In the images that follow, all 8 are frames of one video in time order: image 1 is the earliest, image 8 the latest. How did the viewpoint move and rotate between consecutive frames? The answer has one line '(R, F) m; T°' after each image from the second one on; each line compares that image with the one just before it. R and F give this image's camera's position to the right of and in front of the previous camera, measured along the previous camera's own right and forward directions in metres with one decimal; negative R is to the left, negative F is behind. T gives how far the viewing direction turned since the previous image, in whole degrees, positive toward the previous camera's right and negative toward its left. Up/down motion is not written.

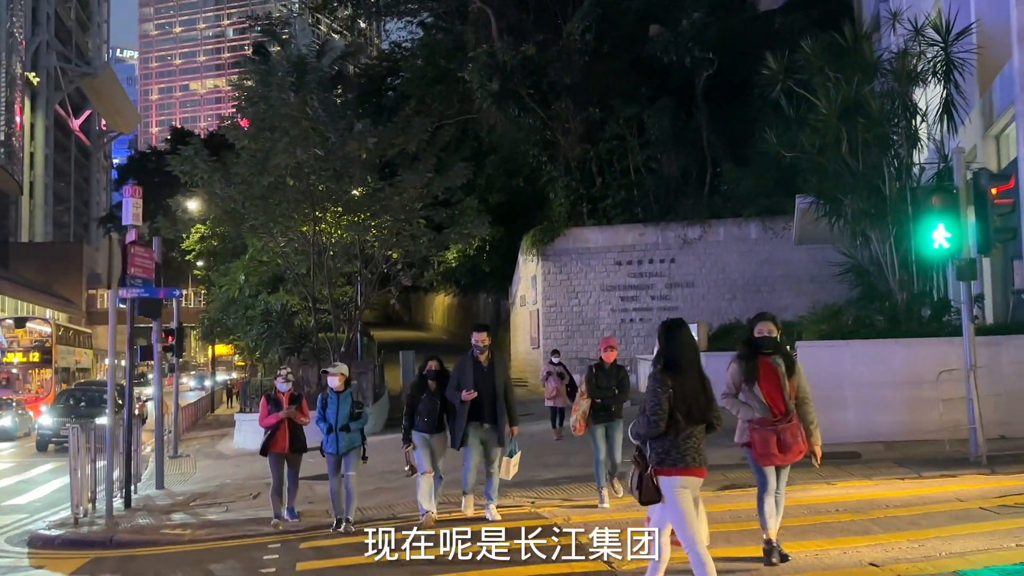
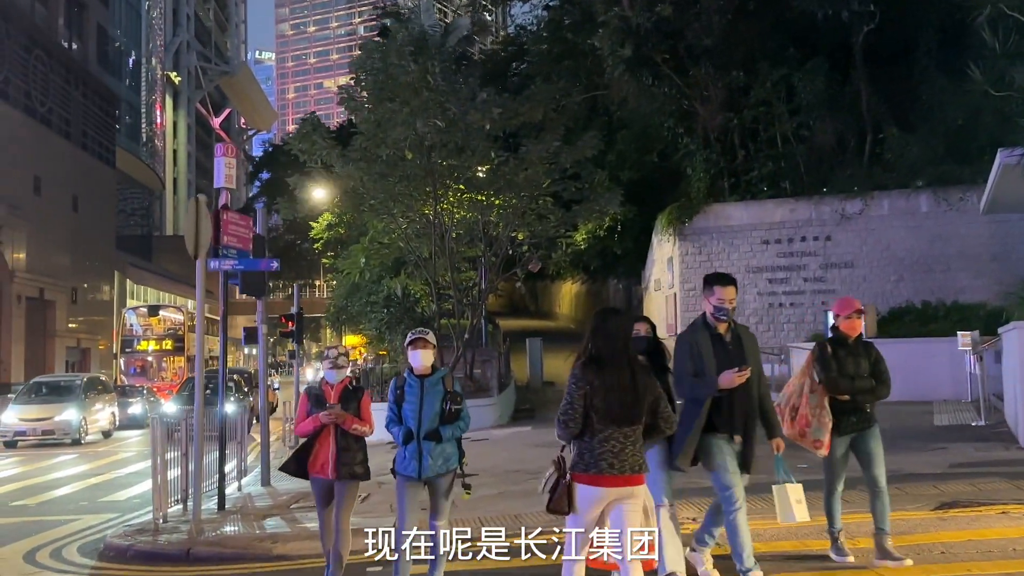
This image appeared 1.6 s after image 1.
(-0.2, +1.8) m; -8°
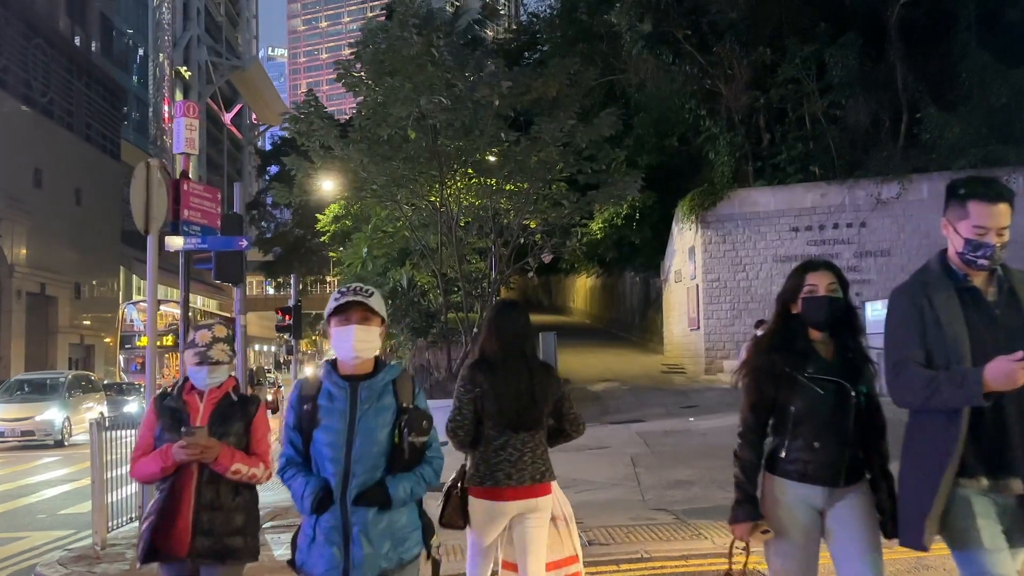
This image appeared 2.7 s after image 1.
(0.0, +1.4) m; -1°
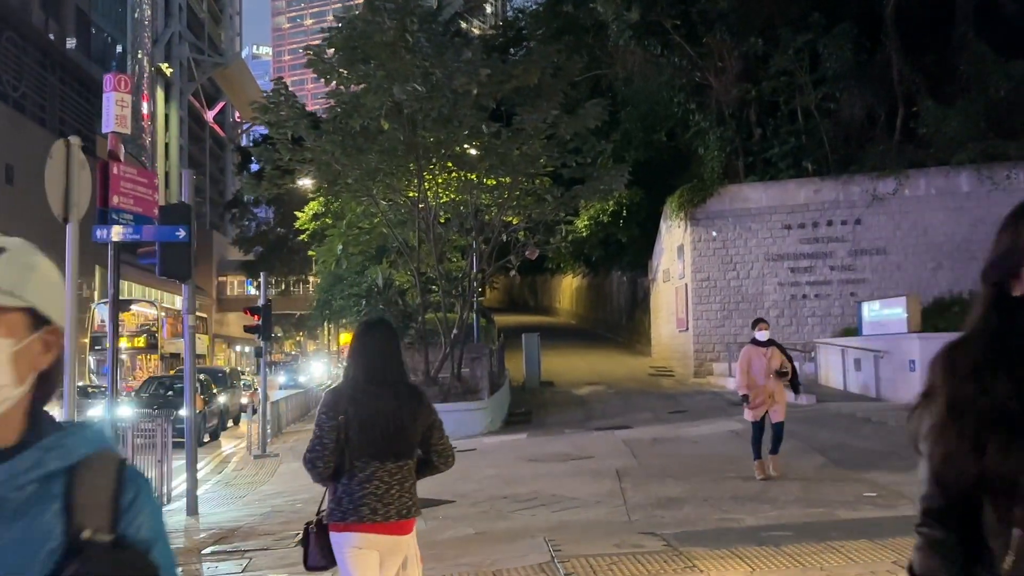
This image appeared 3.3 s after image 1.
(+0.1, +0.9) m; +1°
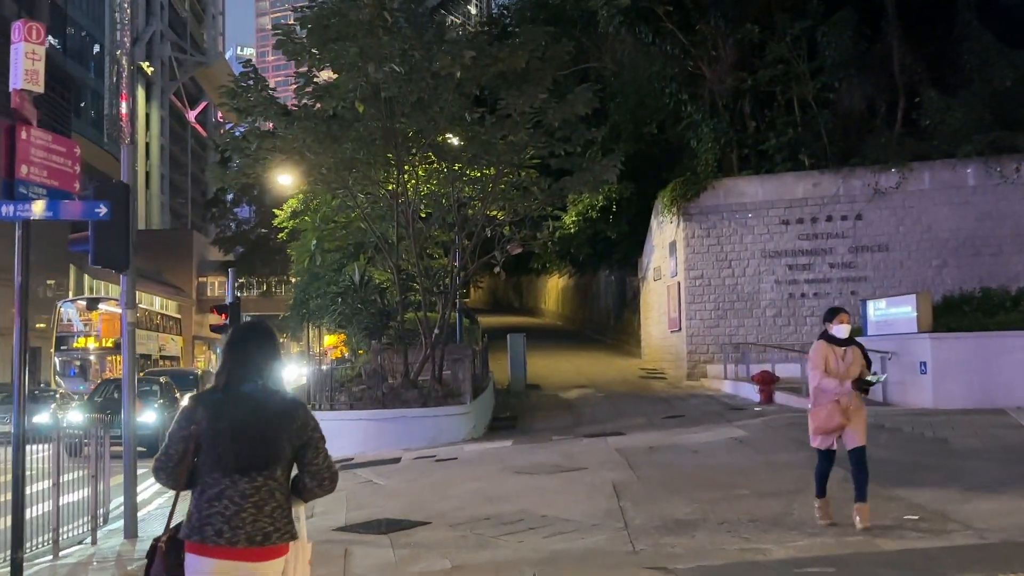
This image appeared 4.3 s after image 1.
(0.0, +1.1) m; +1°
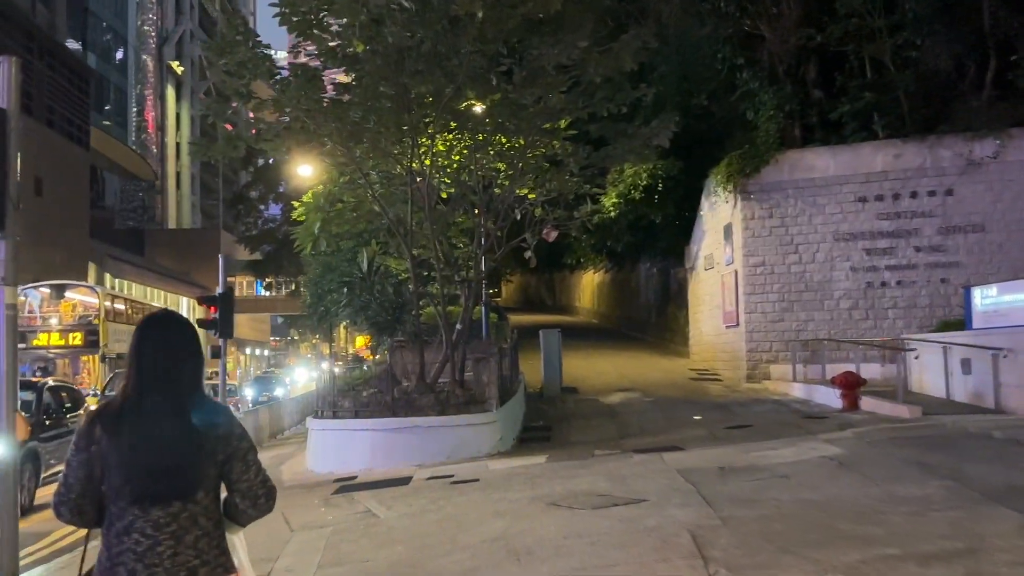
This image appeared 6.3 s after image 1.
(0.0, +2.5) m; -2°
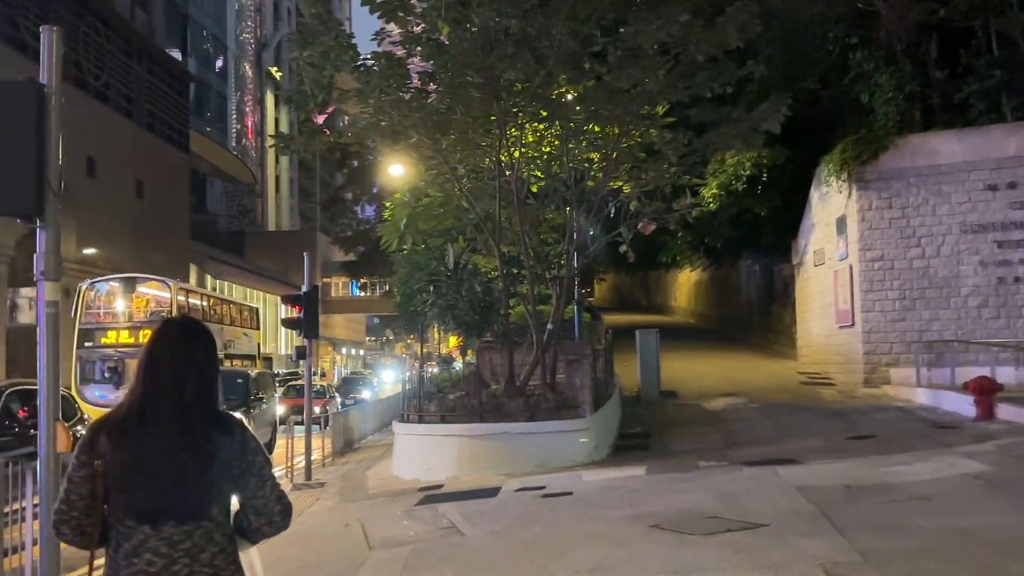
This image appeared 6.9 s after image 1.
(0.0, +0.9) m; -6°
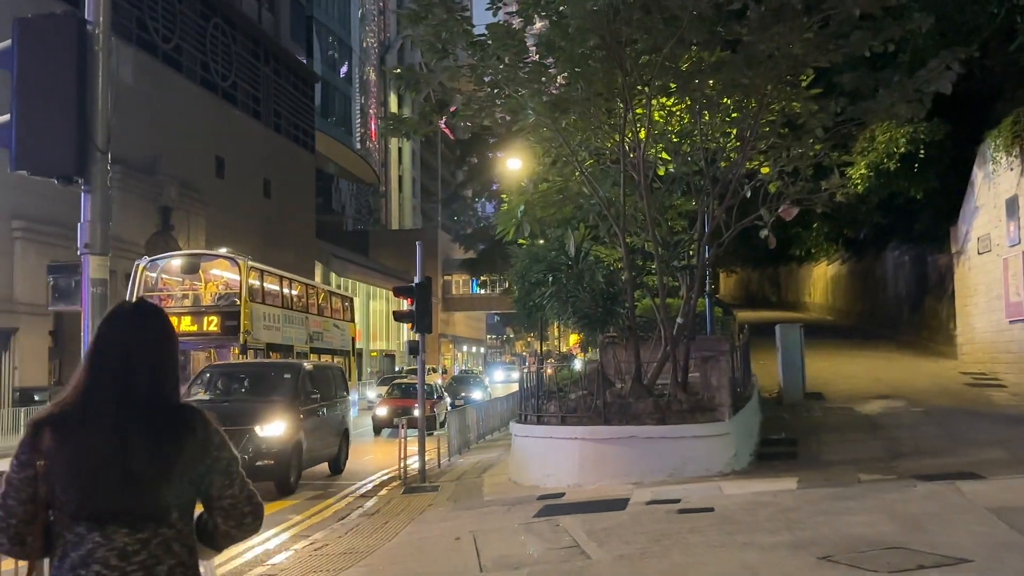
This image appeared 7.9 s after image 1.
(-0.1, +1.1) m; -7°
